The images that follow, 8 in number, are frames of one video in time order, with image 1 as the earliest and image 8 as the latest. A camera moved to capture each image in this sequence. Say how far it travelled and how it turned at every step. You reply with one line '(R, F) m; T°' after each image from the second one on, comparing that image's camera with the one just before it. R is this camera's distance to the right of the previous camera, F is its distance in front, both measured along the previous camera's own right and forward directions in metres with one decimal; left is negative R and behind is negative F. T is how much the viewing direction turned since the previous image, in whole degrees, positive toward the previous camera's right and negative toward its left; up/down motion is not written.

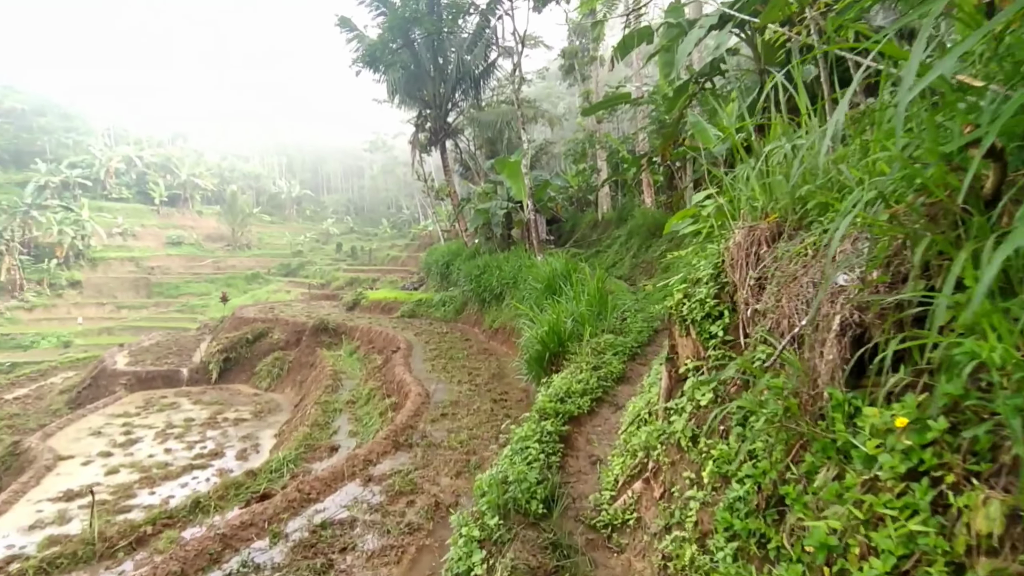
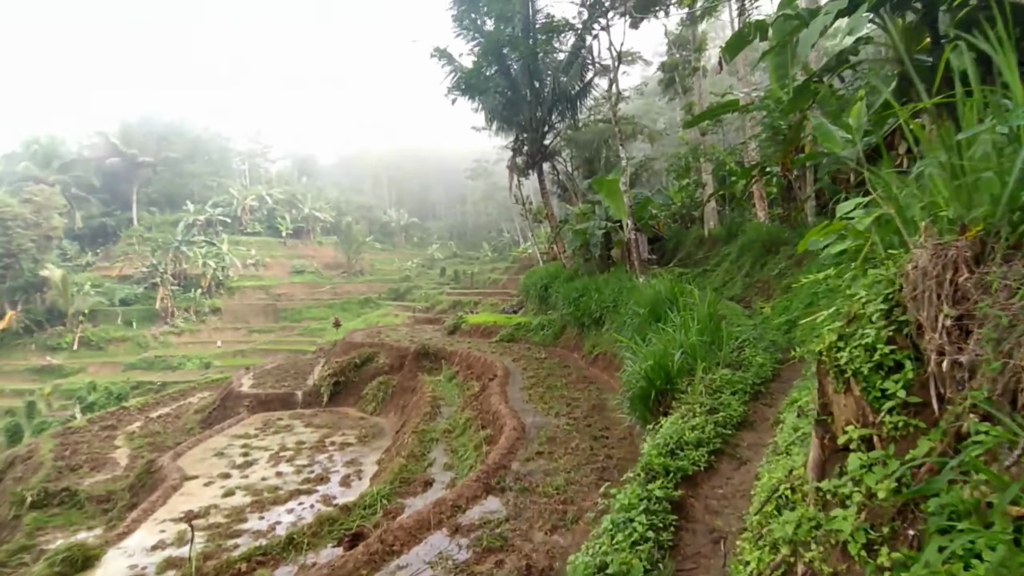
(0.0, +0.3) m; -10°
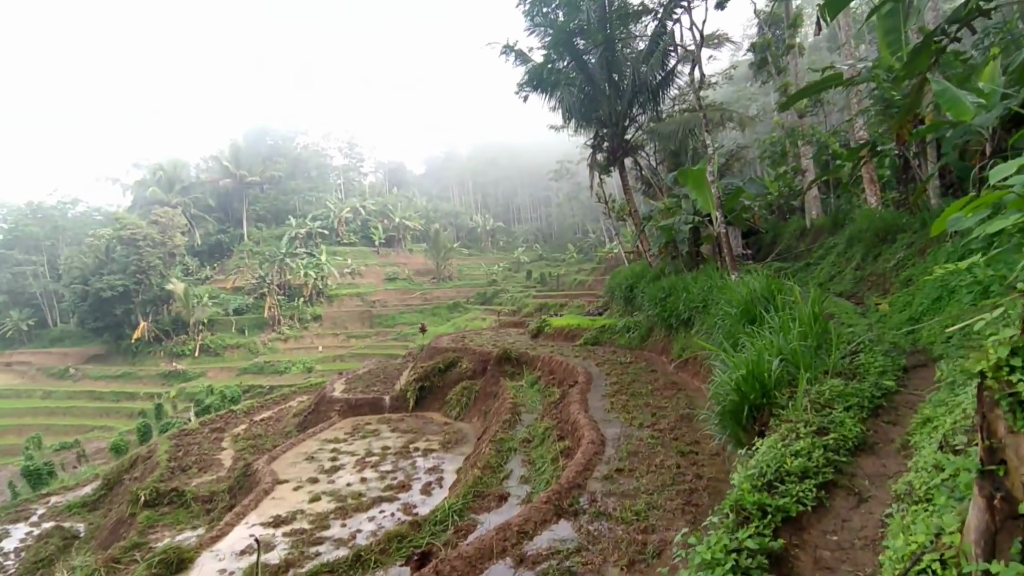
(+0.1, +0.3) m; -9°
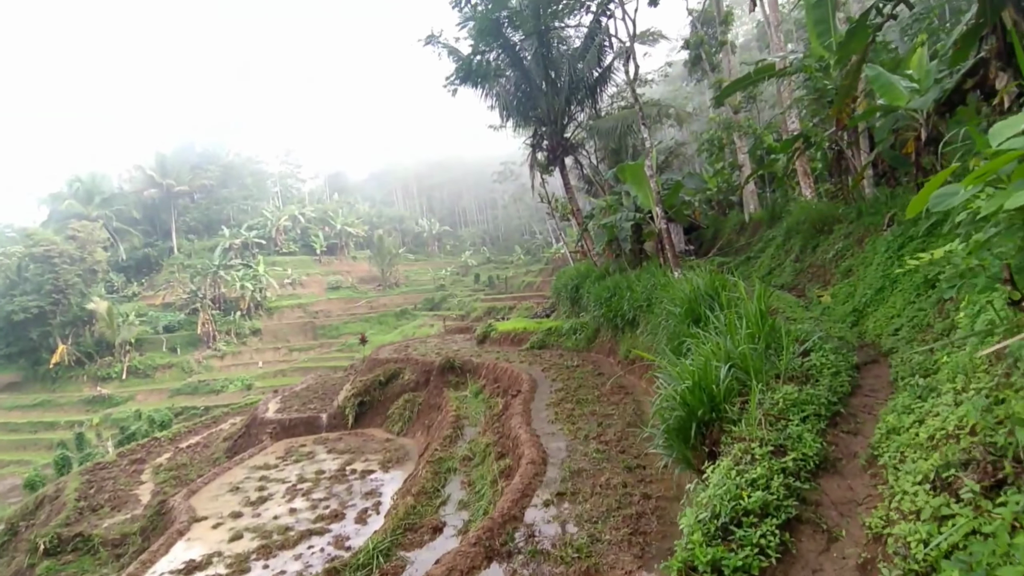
(+0.2, +0.4) m; +5°
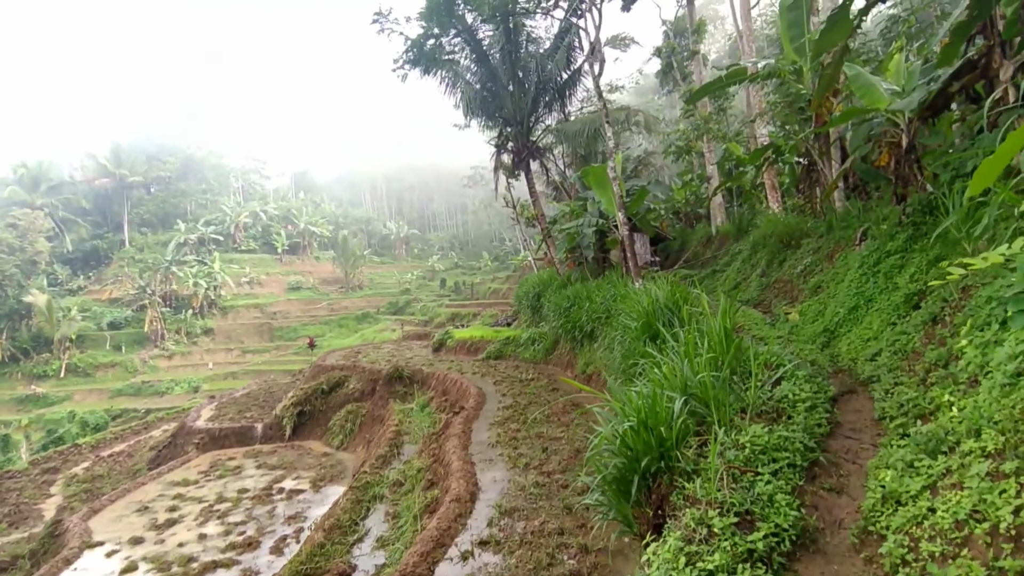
(+0.3, +0.6) m; +3°
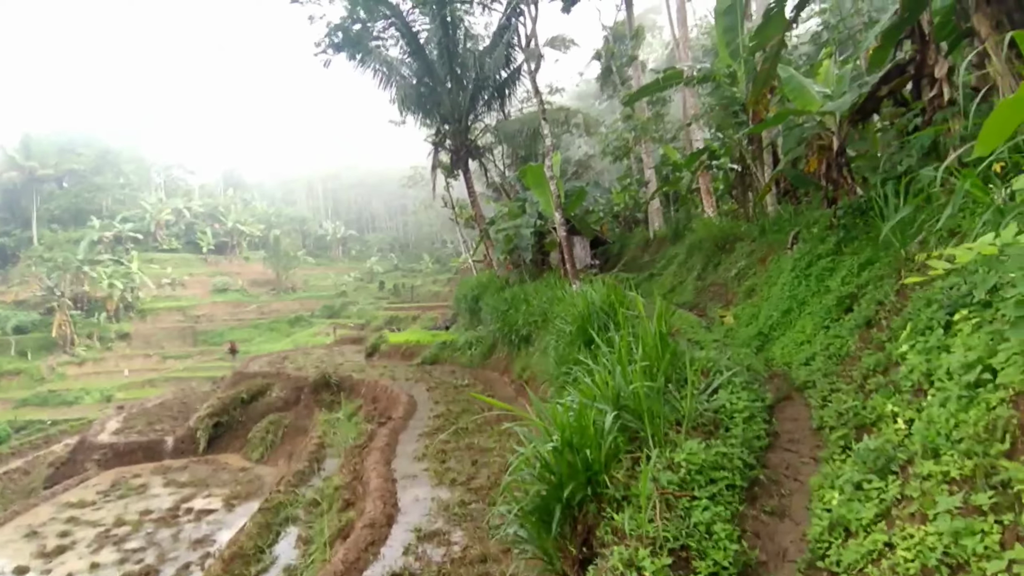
(+0.1, +0.3) m; +6°
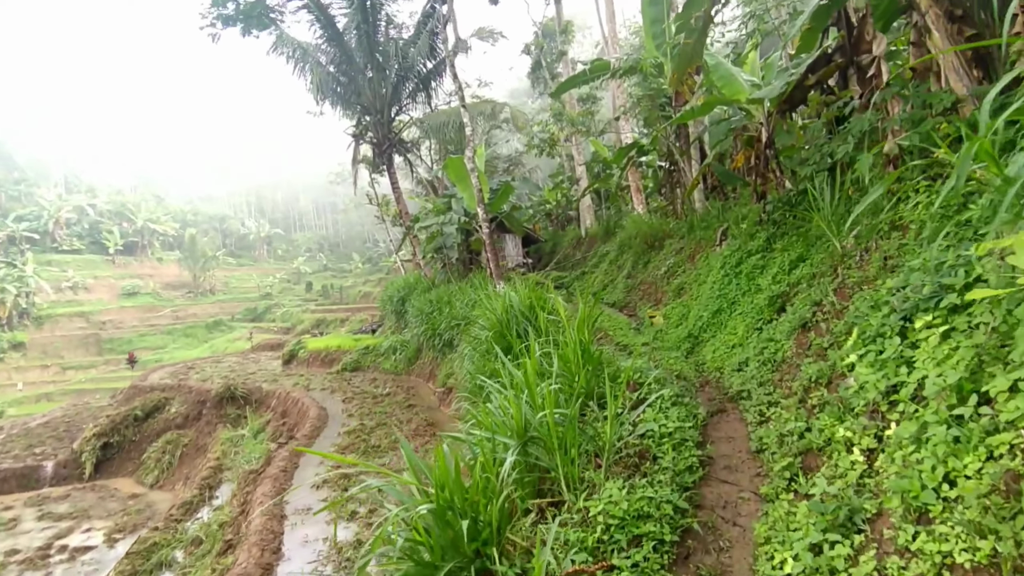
(+0.2, +0.4) m; +6°
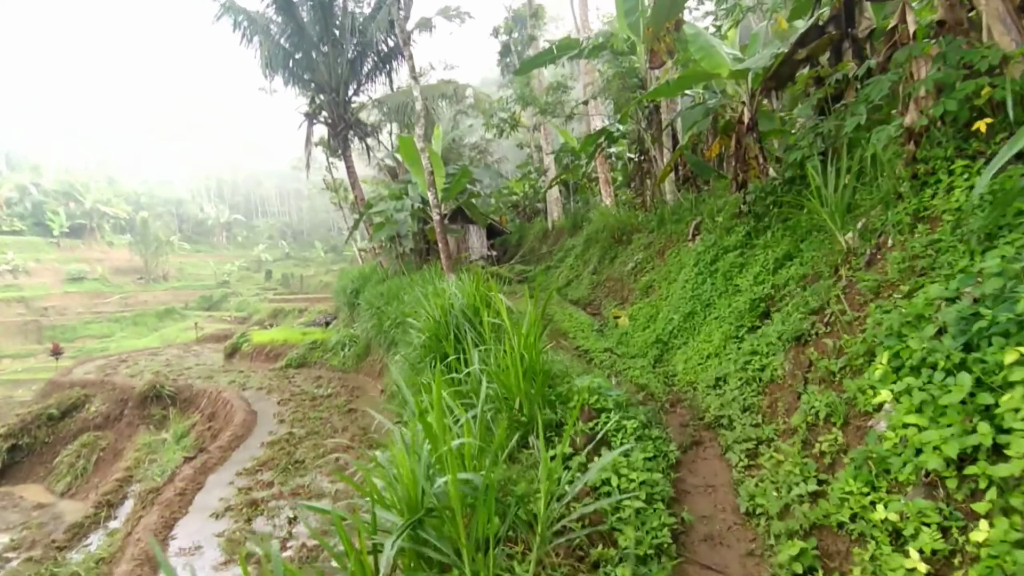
(+0.2, +0.6) m; +3°
